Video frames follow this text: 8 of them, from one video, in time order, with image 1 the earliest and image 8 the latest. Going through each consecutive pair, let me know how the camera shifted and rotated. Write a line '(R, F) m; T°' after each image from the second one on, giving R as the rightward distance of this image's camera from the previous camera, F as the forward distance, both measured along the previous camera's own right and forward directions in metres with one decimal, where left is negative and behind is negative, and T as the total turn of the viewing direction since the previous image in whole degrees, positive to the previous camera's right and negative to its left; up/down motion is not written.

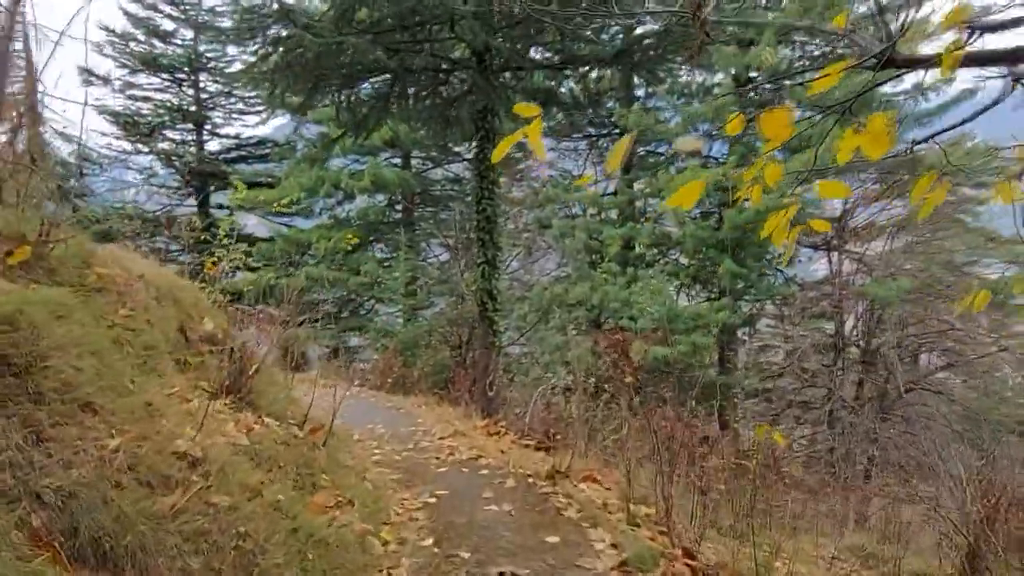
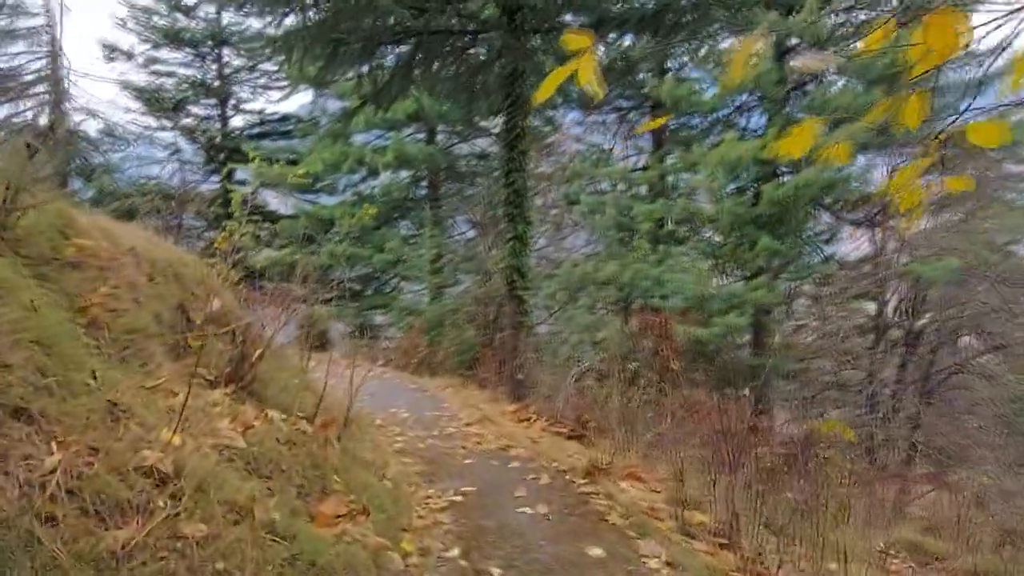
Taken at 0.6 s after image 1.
(0.0, +0.3) m; -2°
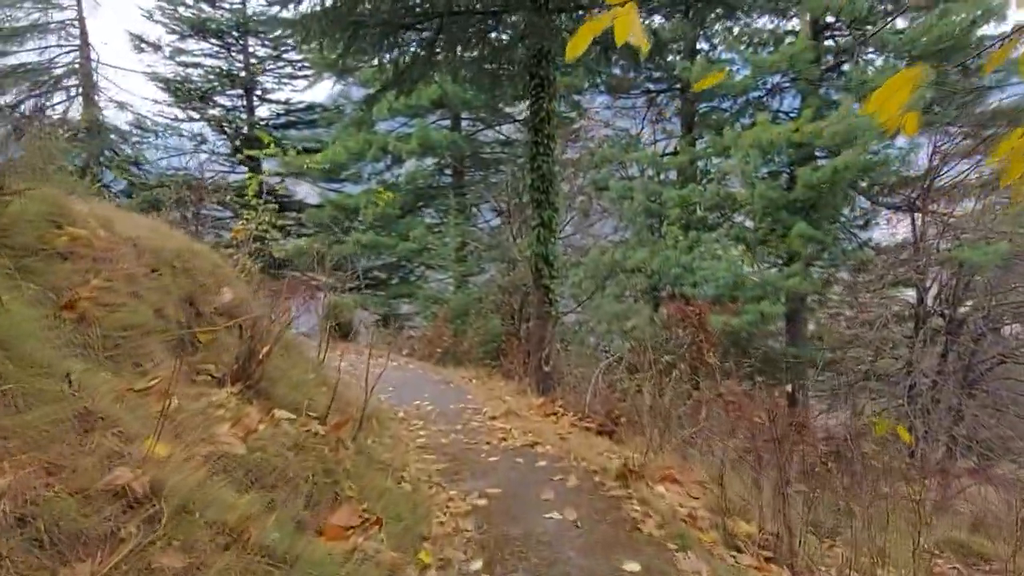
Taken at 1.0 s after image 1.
(0.0, +0.2) m; -2°
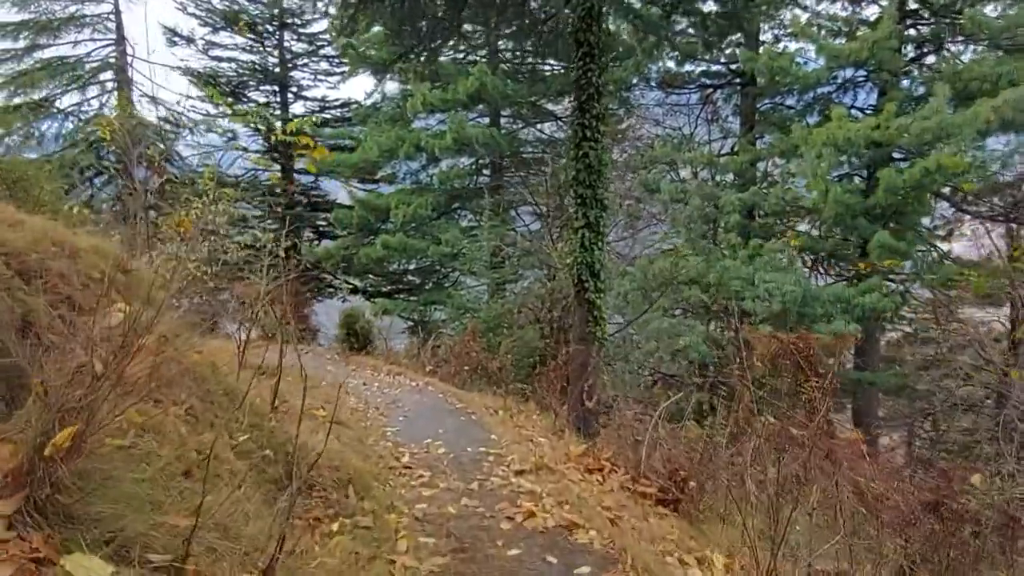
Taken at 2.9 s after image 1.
(0.0, +0.9) m; -3°
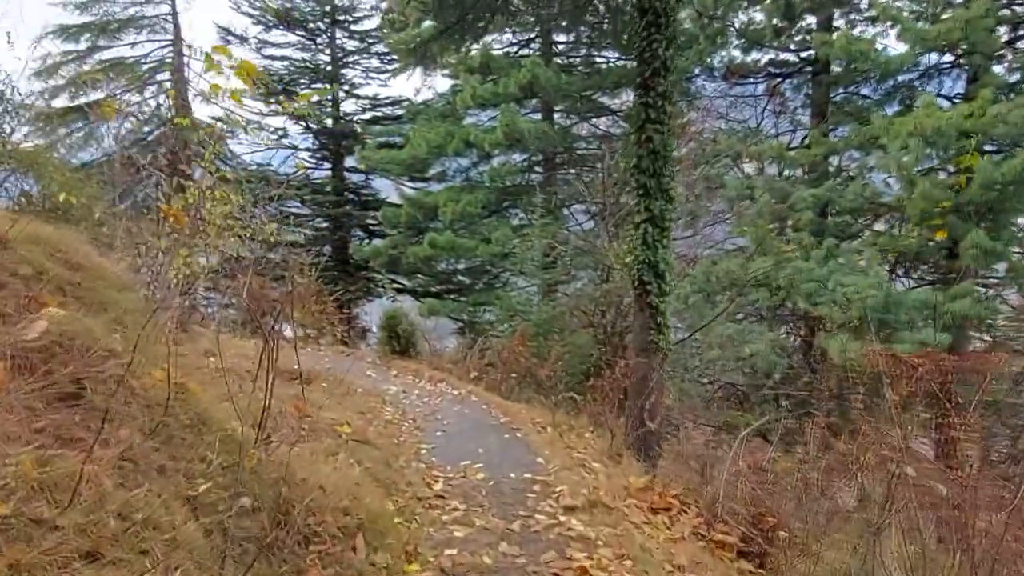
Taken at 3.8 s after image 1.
(0.0, +0.5) m; -4°
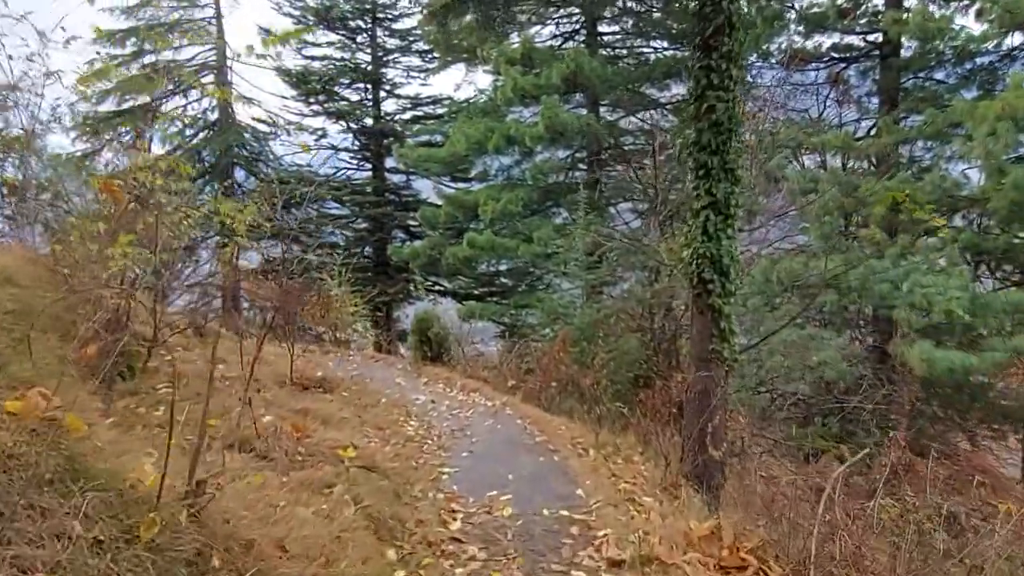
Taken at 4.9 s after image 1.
(0.0, +0.5) m; -4°
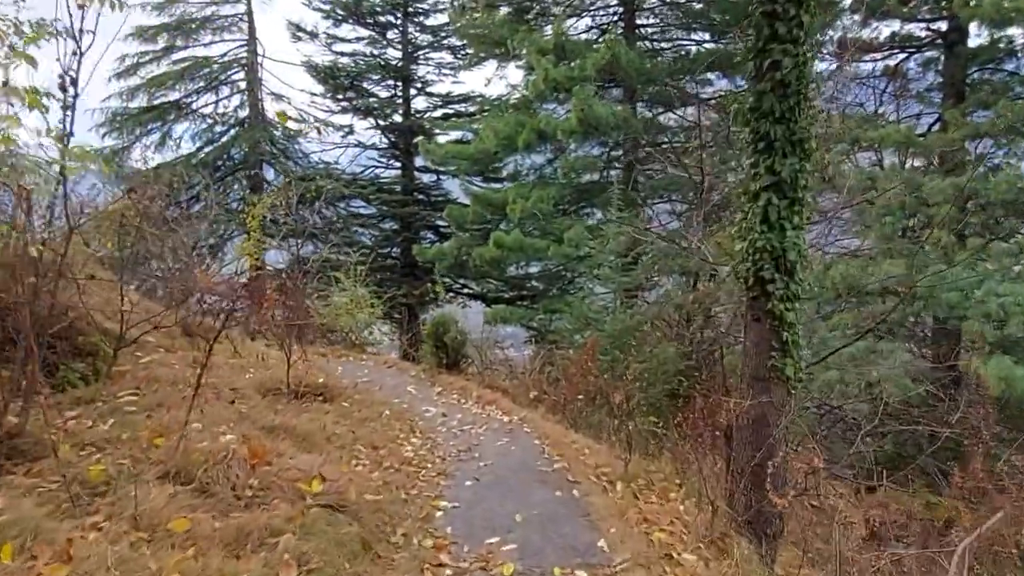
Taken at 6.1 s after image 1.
(+0.1, +0.6) m; -3°
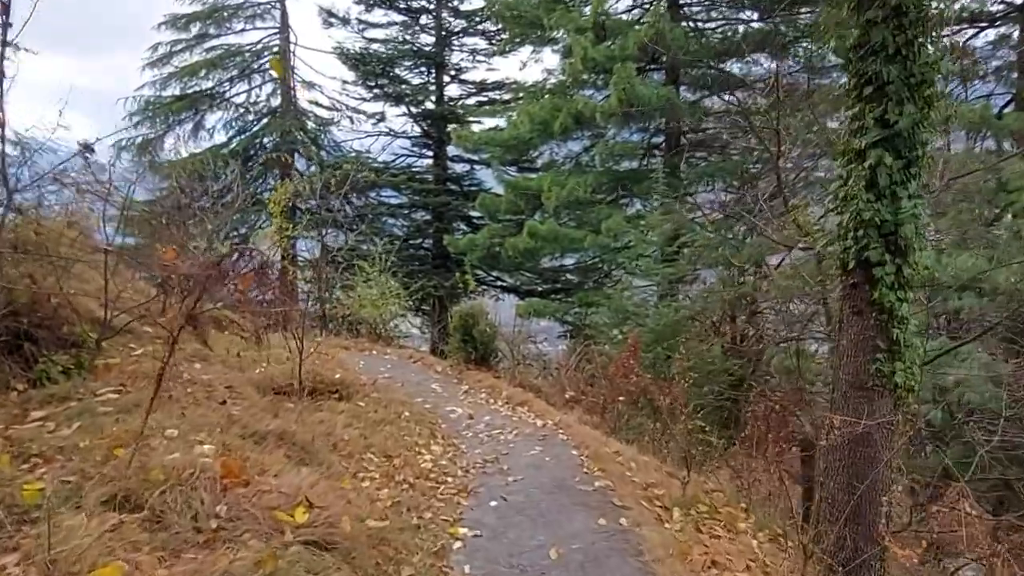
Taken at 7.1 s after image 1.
(0.0, +0.5) m; -3°
